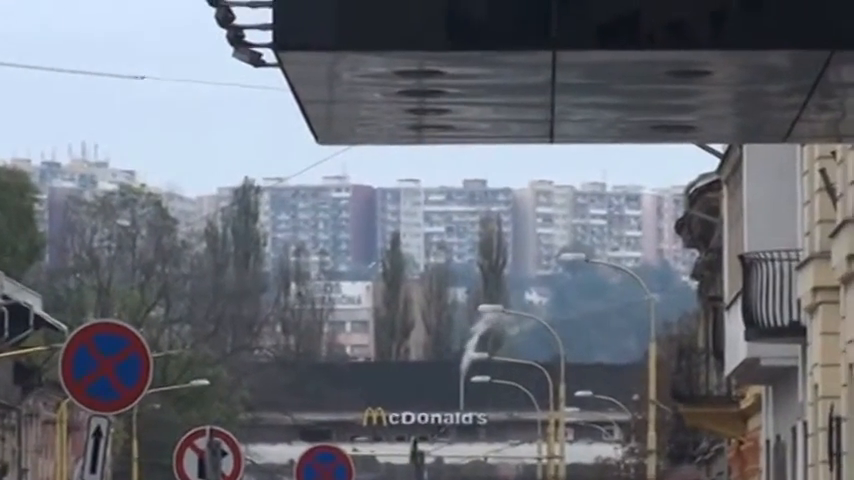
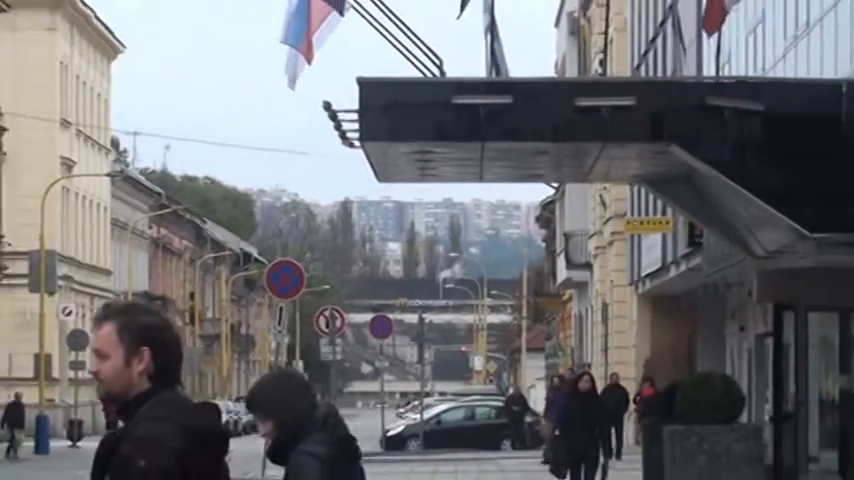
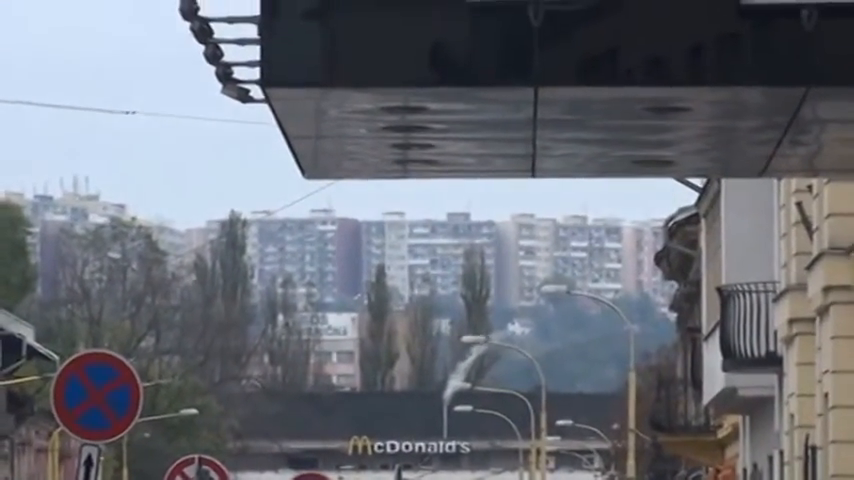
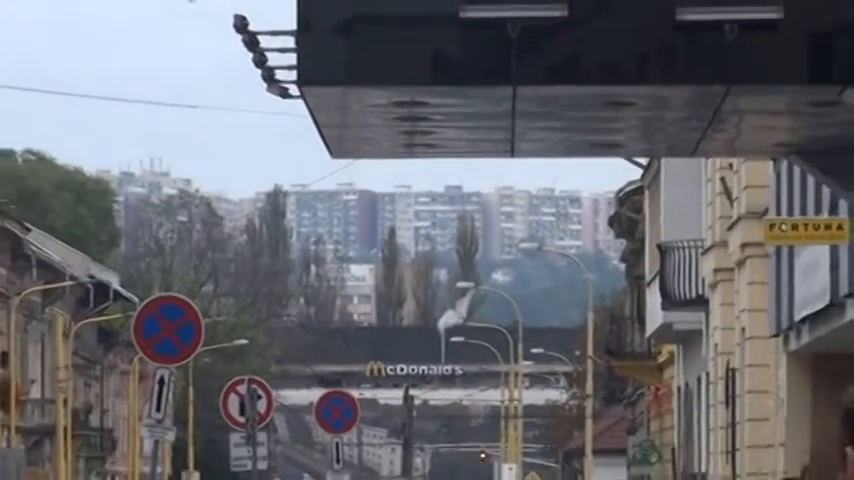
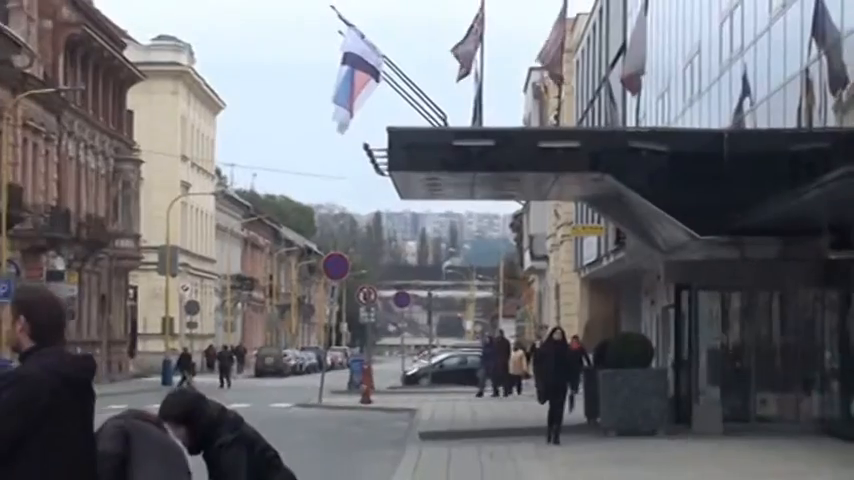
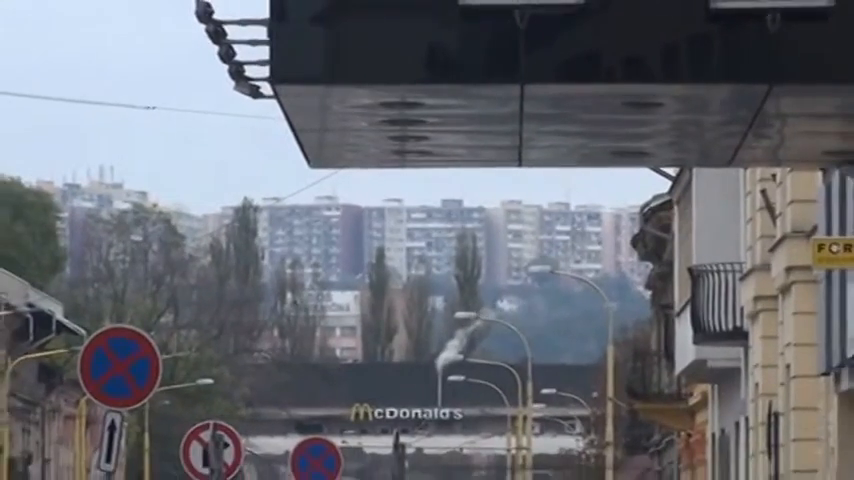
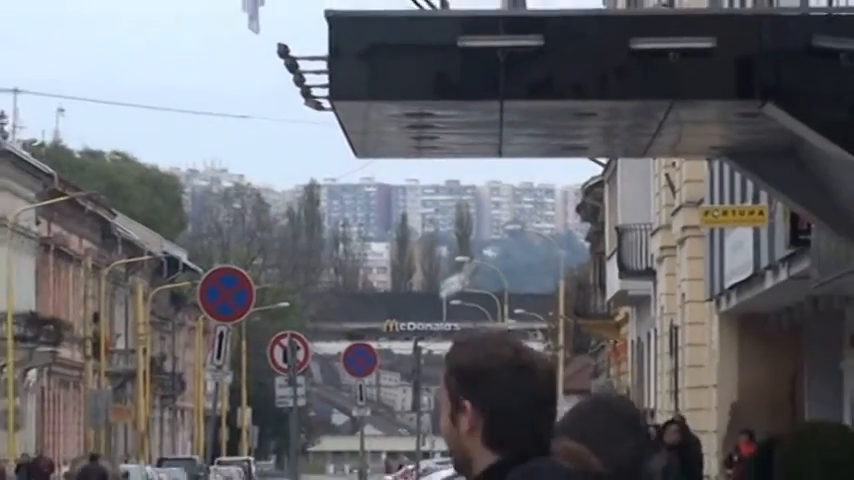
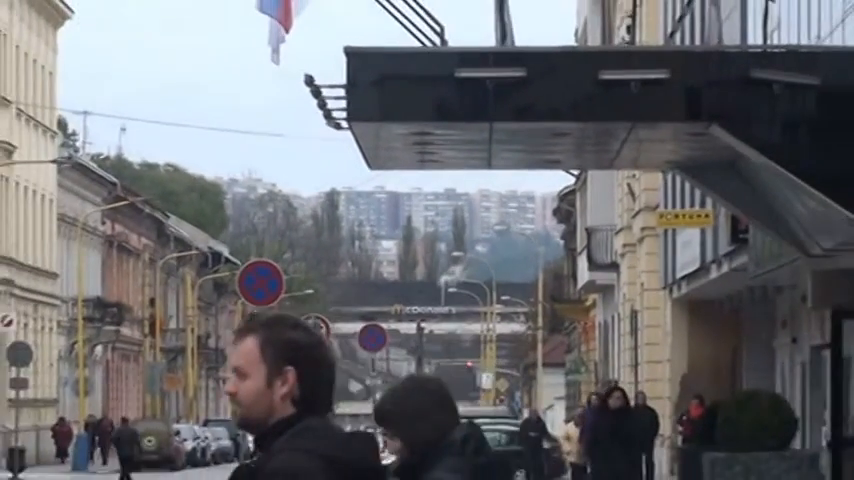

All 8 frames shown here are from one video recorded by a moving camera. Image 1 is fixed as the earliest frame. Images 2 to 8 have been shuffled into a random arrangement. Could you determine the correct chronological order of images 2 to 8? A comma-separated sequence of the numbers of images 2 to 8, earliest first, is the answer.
3, 6, 4, 7, 8, 2, 5
